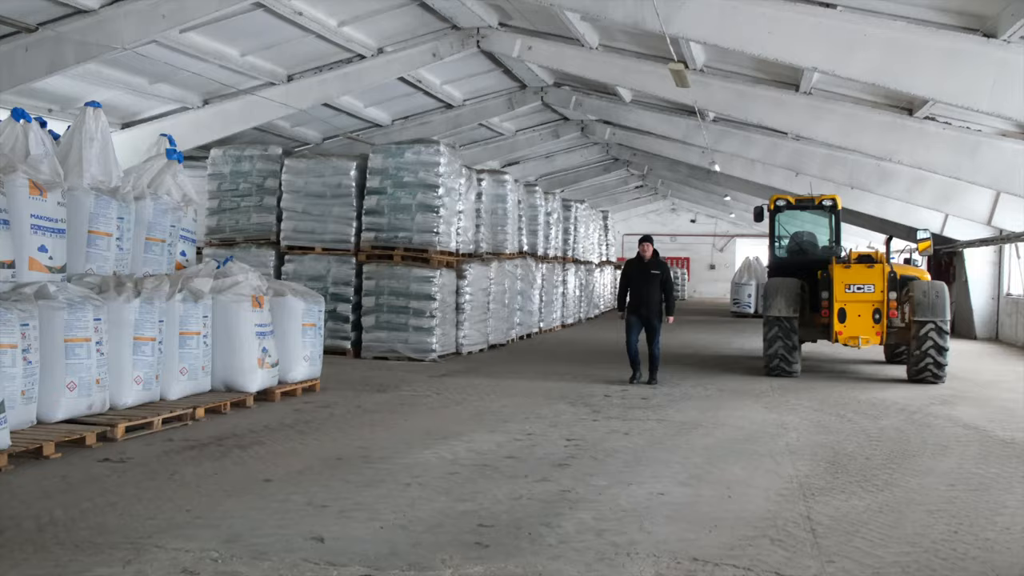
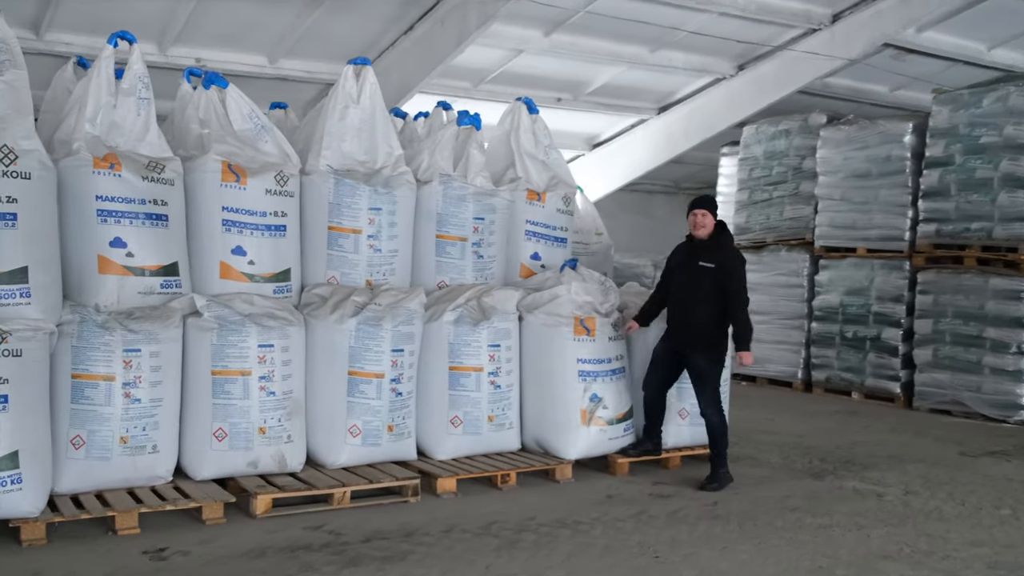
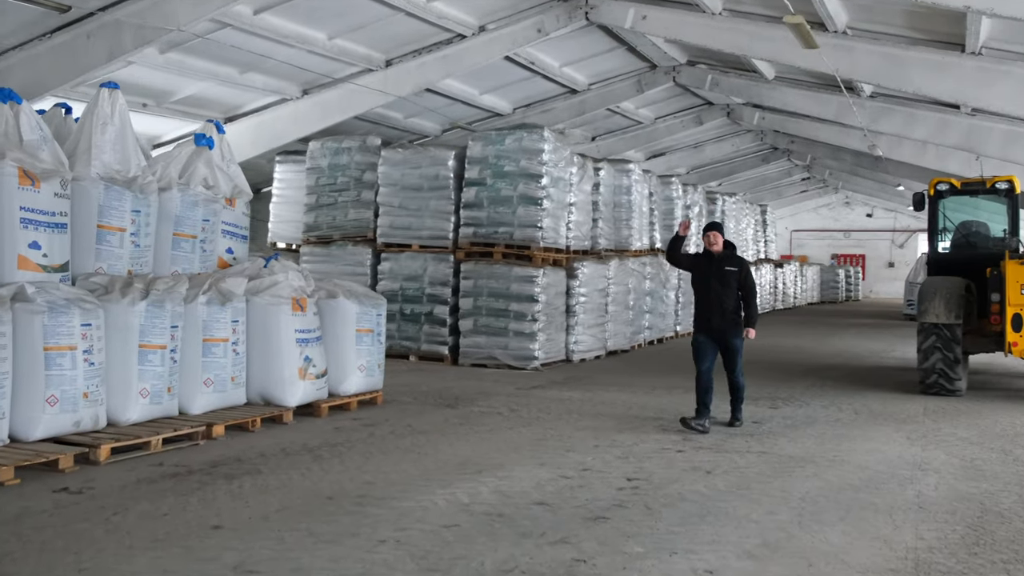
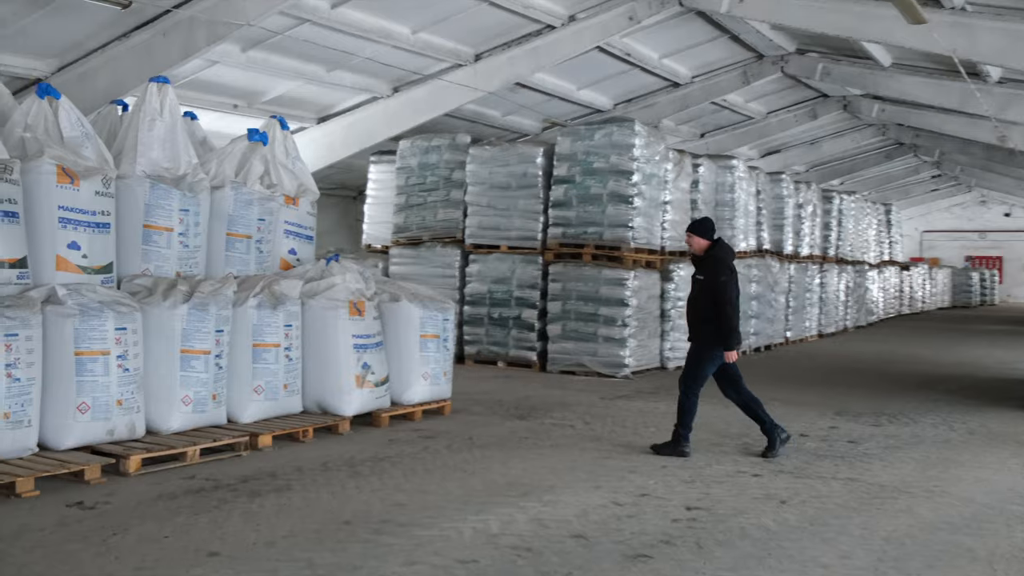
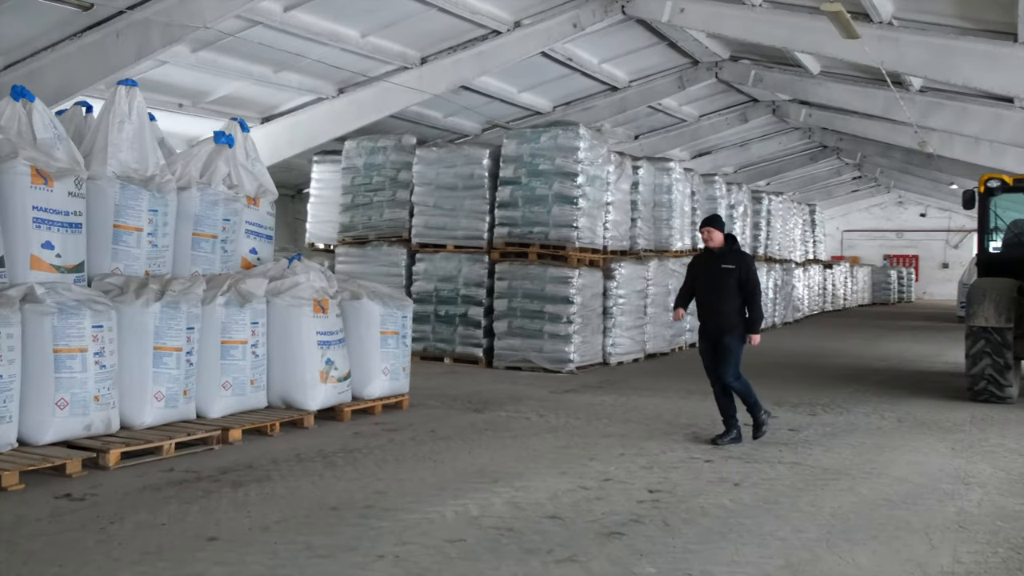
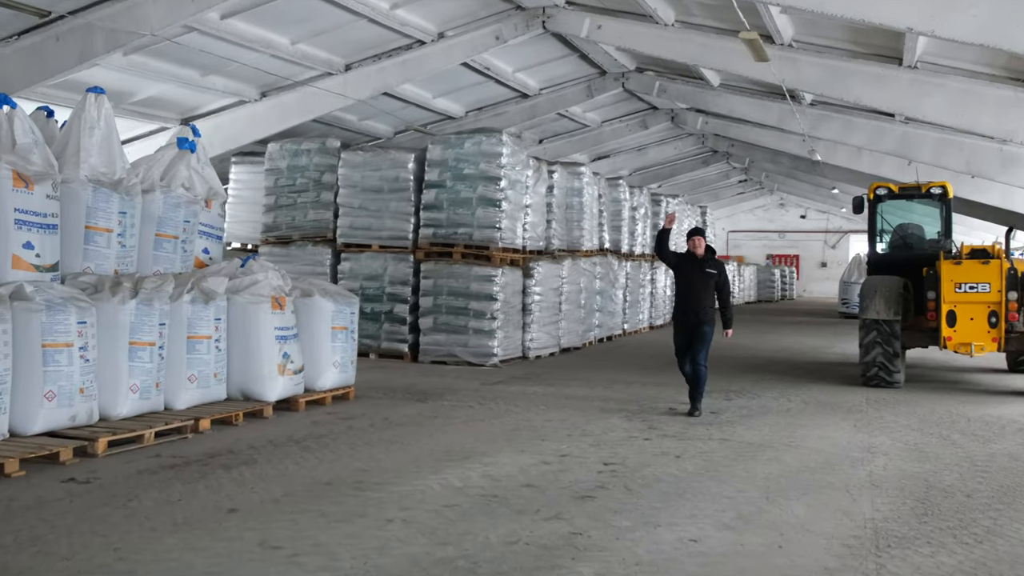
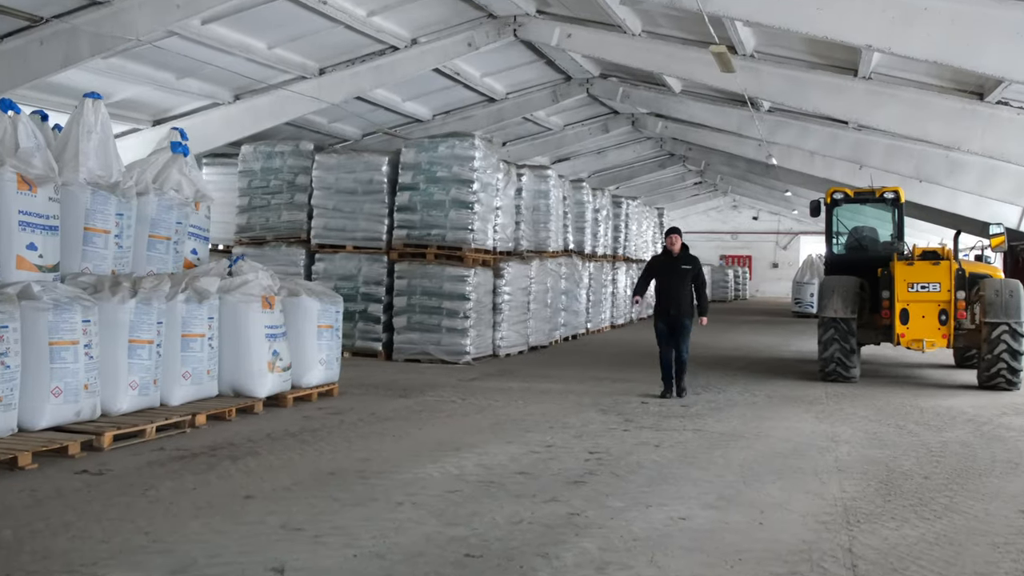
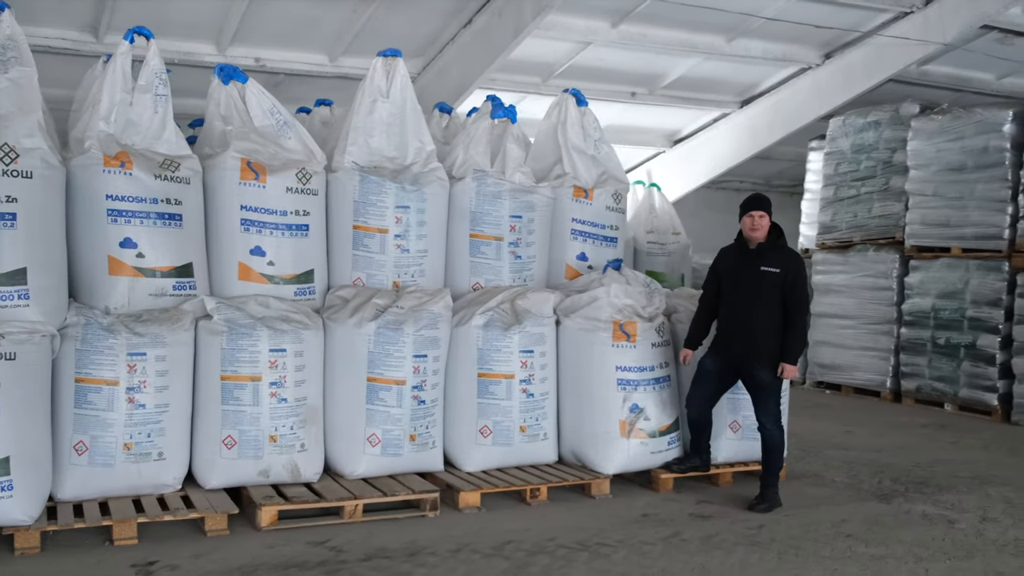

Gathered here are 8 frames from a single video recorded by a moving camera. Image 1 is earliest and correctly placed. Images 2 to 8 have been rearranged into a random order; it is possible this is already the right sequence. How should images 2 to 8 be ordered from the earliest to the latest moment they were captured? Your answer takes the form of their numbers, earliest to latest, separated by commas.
7, 6, 3, 5, 4, 2, 8
